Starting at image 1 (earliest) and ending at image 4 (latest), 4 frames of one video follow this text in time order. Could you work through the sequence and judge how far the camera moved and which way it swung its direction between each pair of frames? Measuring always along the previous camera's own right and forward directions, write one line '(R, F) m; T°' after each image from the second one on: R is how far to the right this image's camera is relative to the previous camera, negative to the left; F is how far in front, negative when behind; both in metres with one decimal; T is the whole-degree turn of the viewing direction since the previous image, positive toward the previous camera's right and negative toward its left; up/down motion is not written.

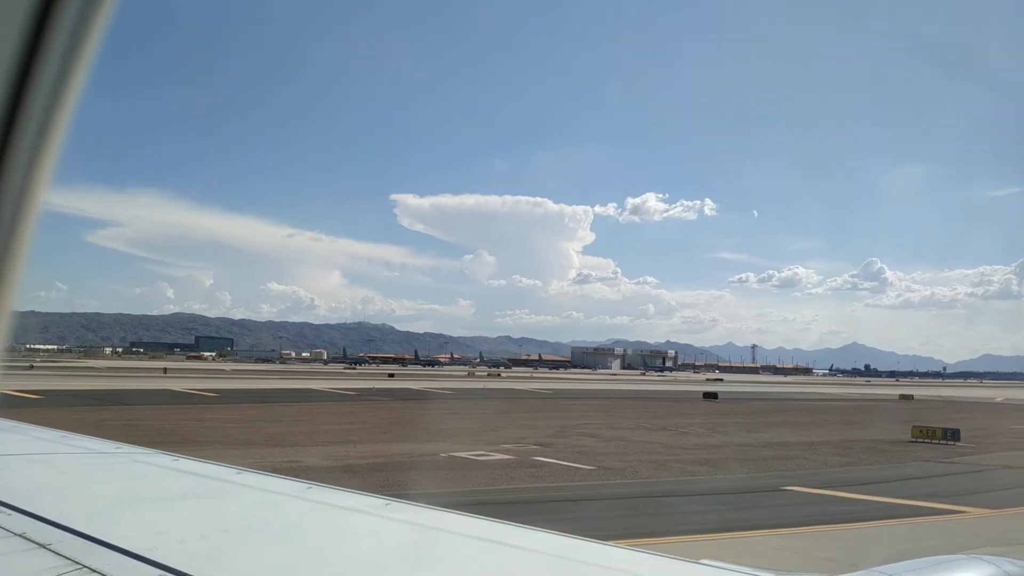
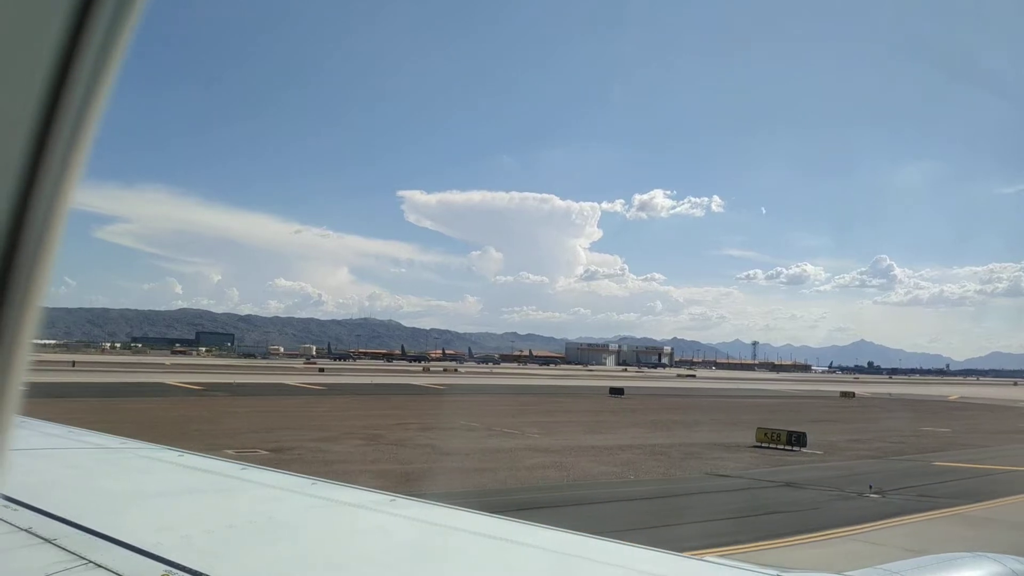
(+1.3, +1.2) m; -1°
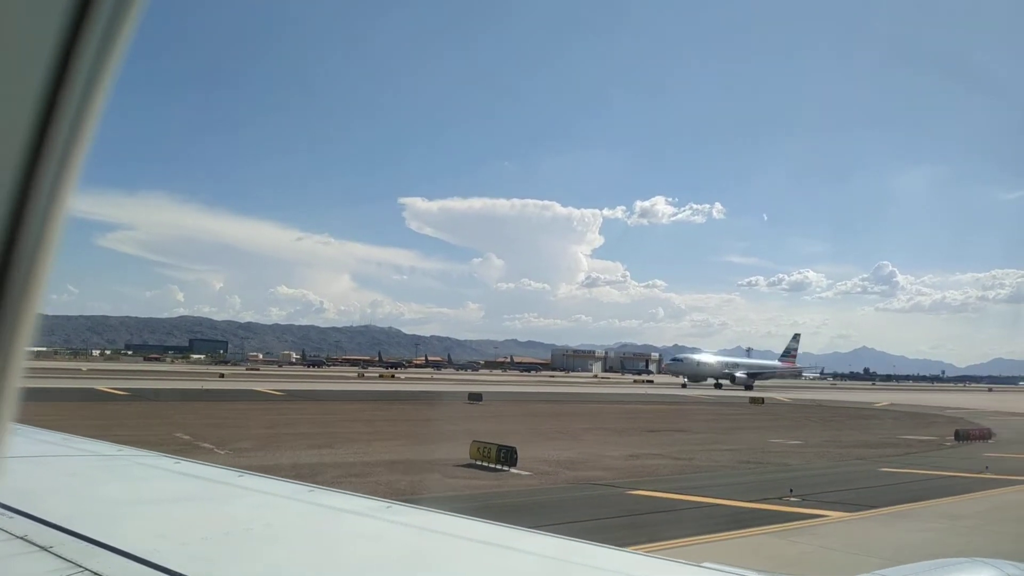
(+0.3, -0.7) m; 0°
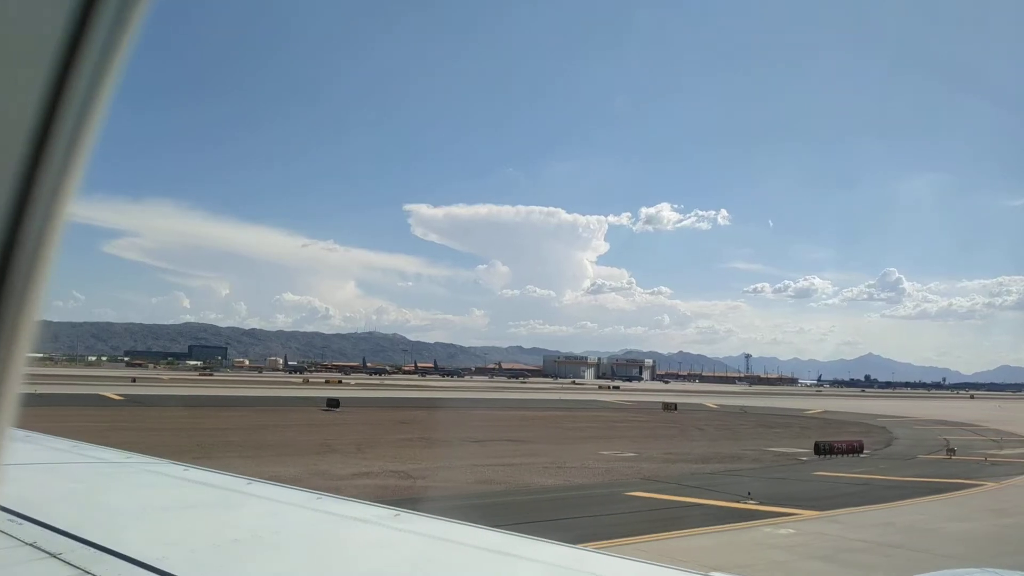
(+0.7, +0.4) m; 0°
